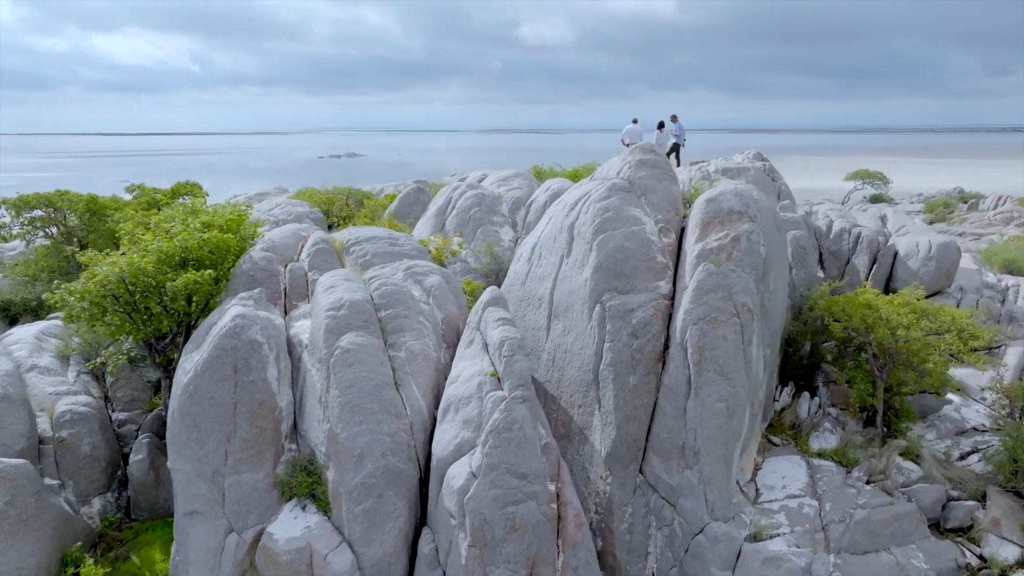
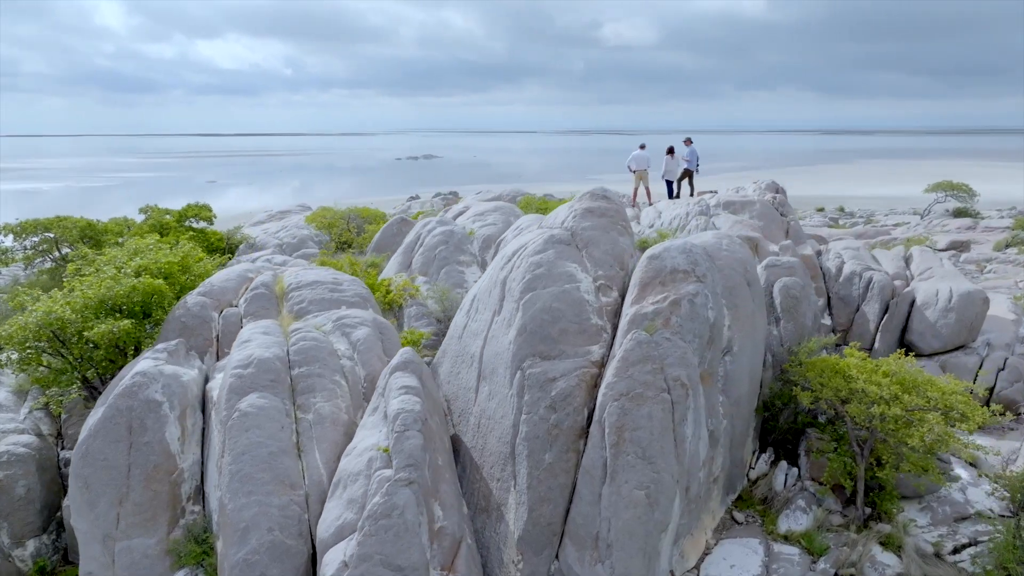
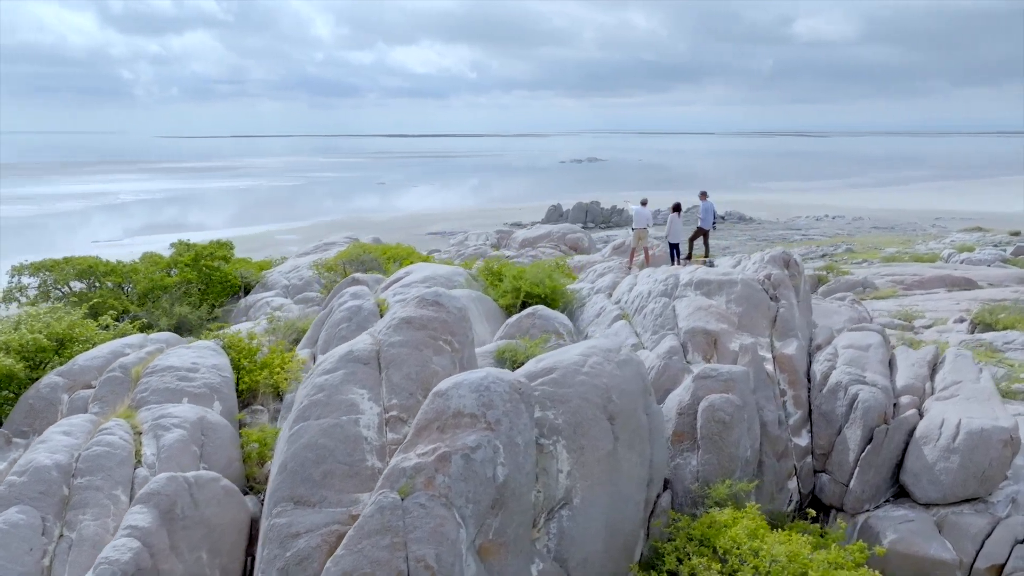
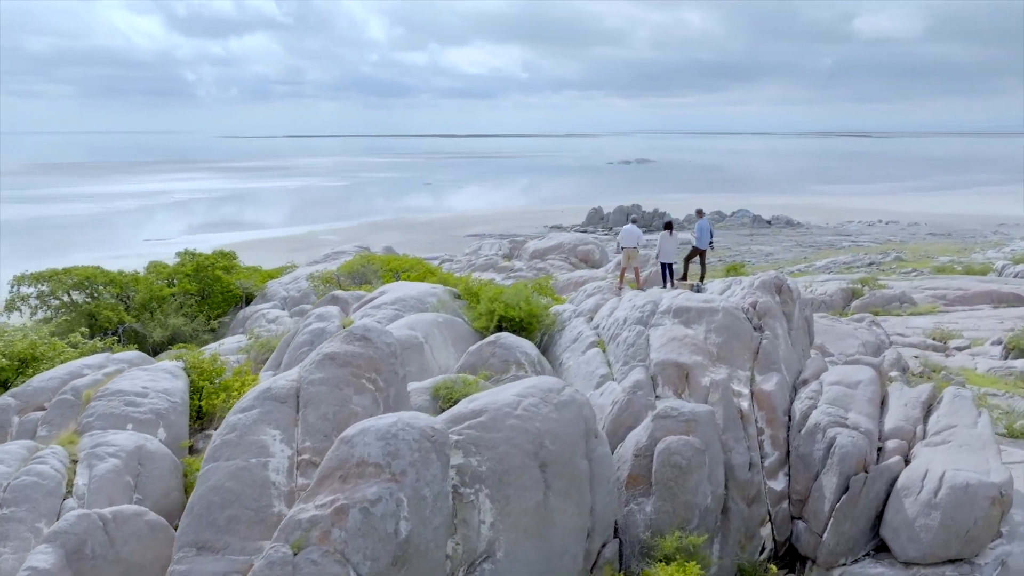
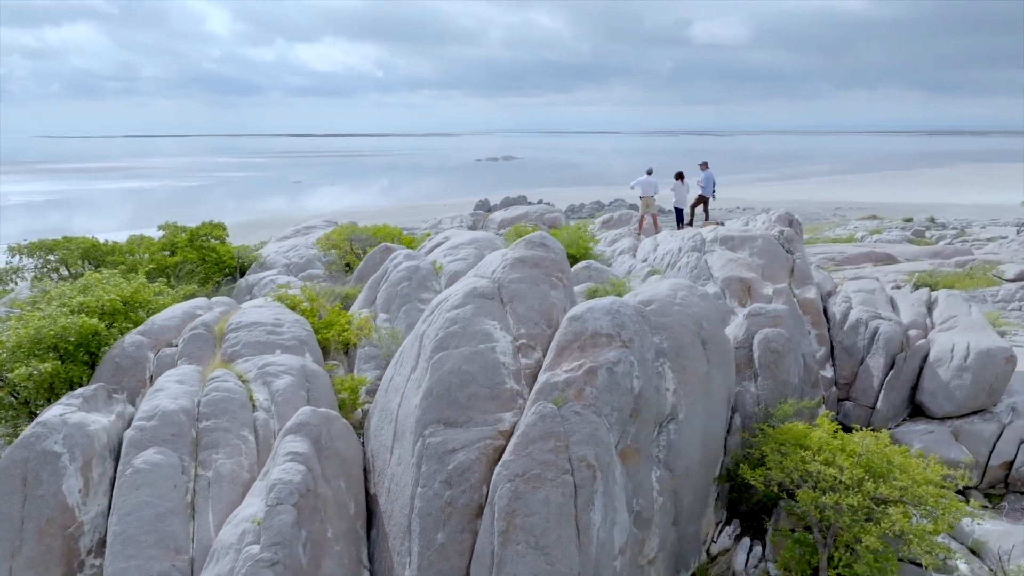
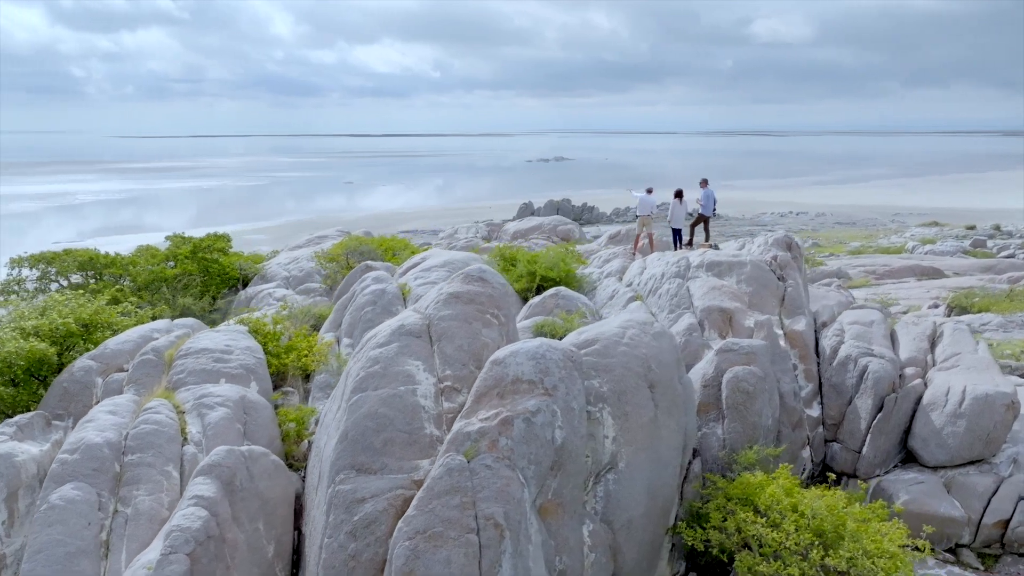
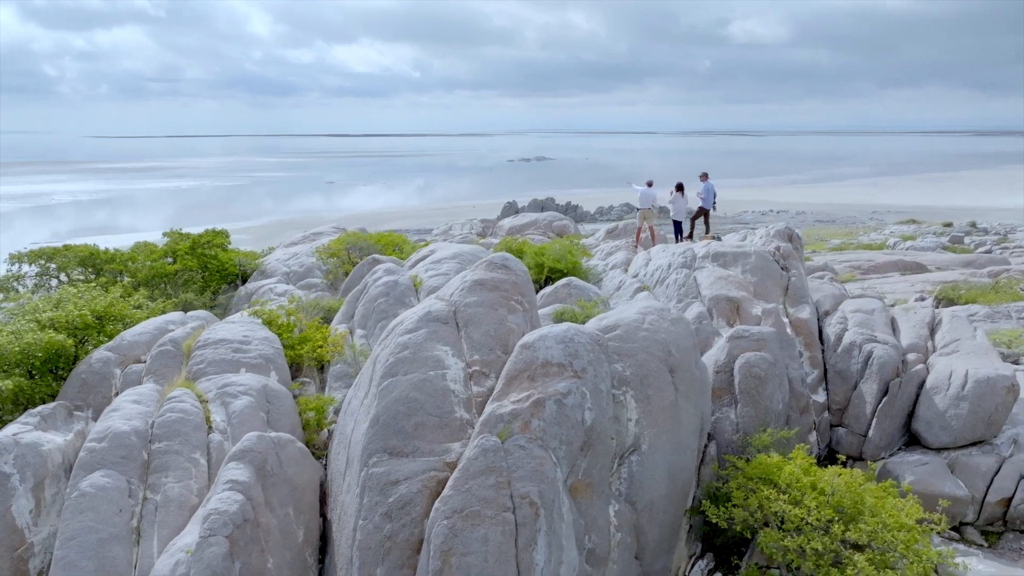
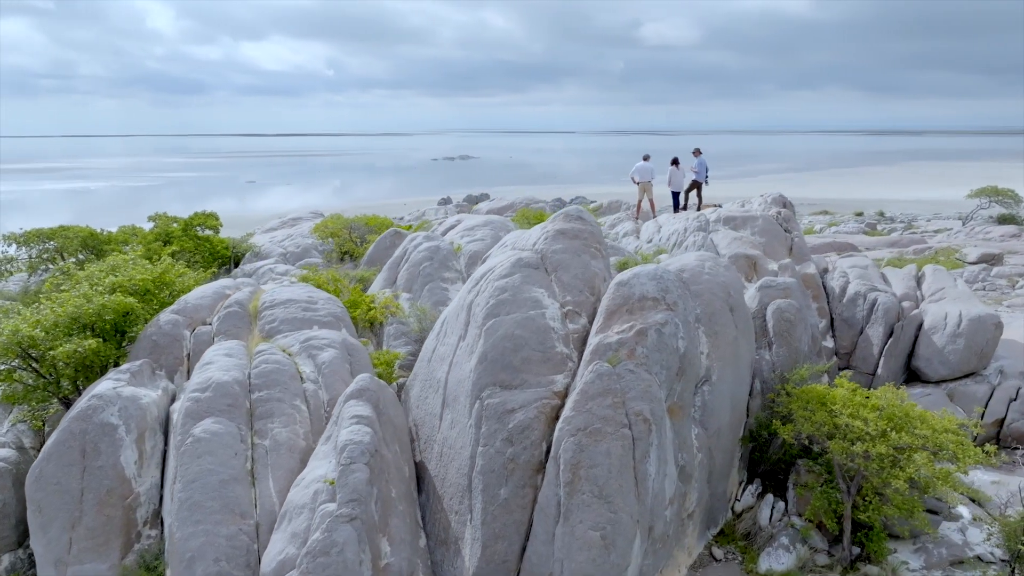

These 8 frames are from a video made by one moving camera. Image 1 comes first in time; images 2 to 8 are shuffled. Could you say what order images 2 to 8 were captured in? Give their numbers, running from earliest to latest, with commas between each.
2, 8, 5, 7, 6, 3, 4
